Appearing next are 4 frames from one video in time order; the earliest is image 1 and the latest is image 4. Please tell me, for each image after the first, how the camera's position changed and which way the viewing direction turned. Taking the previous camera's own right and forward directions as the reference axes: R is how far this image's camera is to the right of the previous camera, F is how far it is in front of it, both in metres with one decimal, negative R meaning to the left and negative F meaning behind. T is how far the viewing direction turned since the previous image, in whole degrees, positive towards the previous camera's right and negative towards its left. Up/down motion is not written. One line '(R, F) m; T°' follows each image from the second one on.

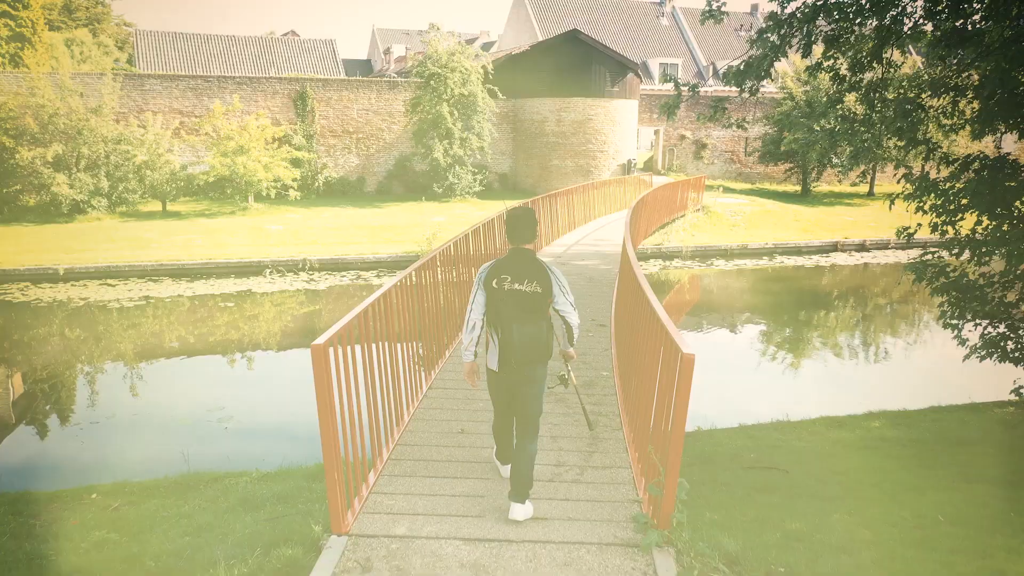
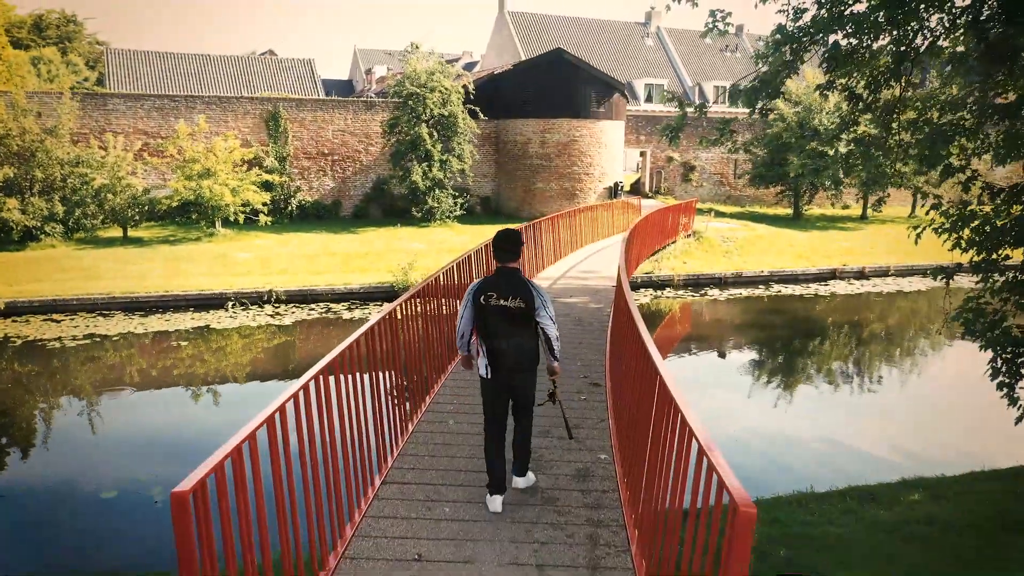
(0.0, +0.7) m; +1°
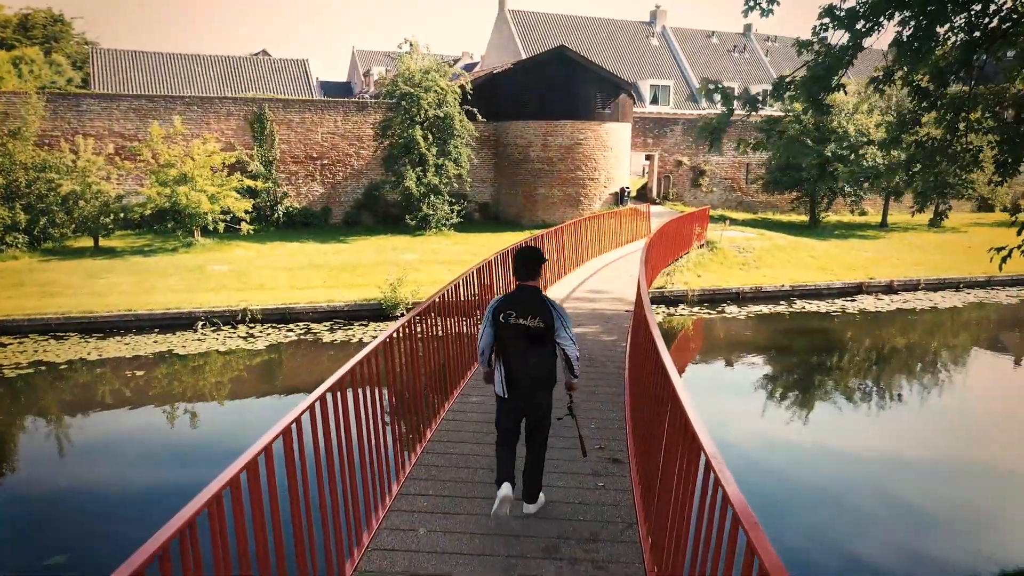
(0.0, +1.0) m; 0°
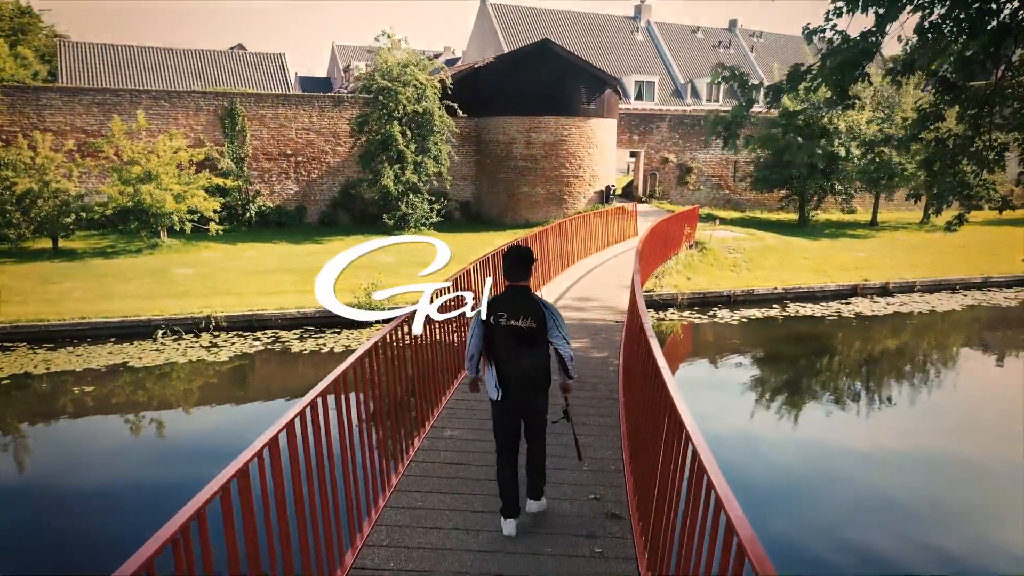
(0.0, +0.5) m; +1°
